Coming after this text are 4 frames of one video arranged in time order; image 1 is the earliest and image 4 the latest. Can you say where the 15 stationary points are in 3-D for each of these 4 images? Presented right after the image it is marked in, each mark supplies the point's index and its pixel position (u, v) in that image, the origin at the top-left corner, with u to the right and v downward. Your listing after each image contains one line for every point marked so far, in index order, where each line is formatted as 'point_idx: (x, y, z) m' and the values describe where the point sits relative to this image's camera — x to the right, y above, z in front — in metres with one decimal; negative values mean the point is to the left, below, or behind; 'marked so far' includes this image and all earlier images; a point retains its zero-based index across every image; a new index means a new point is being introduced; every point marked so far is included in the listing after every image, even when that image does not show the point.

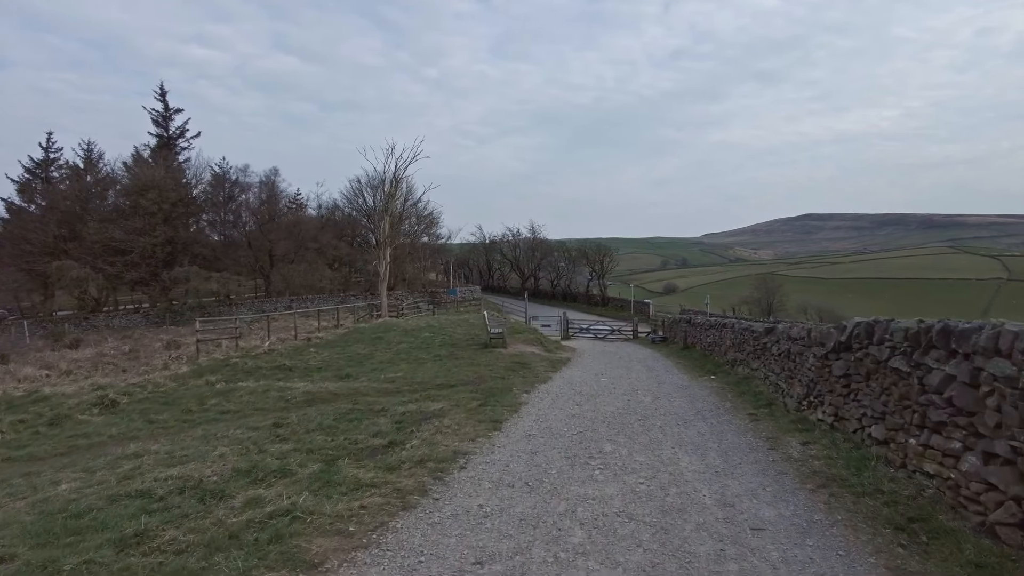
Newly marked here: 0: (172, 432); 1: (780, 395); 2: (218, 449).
0: (-4.4, -1.9, +8.4) m
1: (+3.7, -1.5, +8.8) m
2: (-3.2, -1.8, +7.1) m
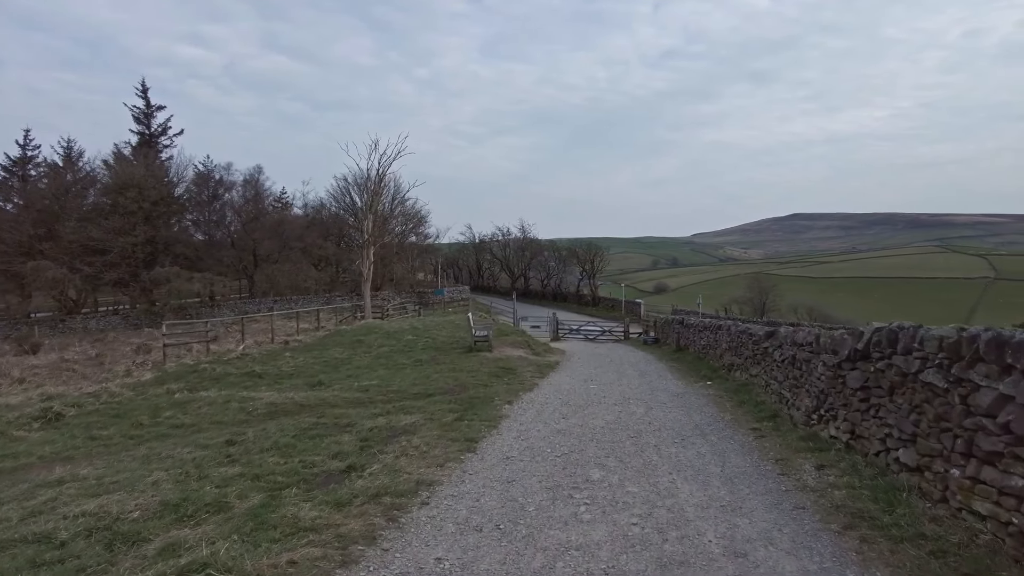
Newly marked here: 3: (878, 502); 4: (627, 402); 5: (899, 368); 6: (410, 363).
0: (-4.7, -1.9, +7.5) m
1: (+3.4, -1.5, +8.1) m
2: (-3.5, -1.8, +6.2) m
3: (+2.5, -1.5, +4.4) m
4: (+1.7, -1.6, +9.3) m
5: (+3.1, -0.6, +5.1) m
6: (-2.4, -1.7, +14.8) m
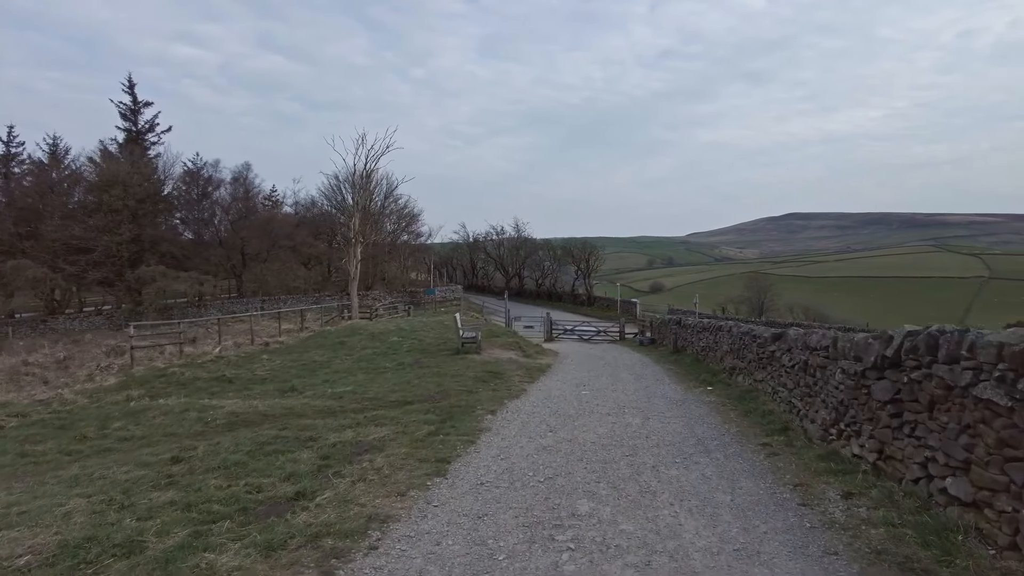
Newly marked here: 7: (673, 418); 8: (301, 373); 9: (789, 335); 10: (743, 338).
0: (-4.9, -1.9, +6.7) m
1: (+3.2, -1.5, +7.3) m
2: (-3.7, -1.8, +5.4) m
3: (+2.3, -1.4, +3.6) m
4: (+1.4, -1.6, +8.5) m
5: (+2.9, -0.6, +4.3) m
6: (-2.6, -1.7, +14.0) m
7: (+2.0, -1.6, +8.1) m
8: (-4.5, -1.8, +13.9) m
9: (+3.7, -0.6, +8.6) m
10: (+4.1, -0.9, +11.5) m
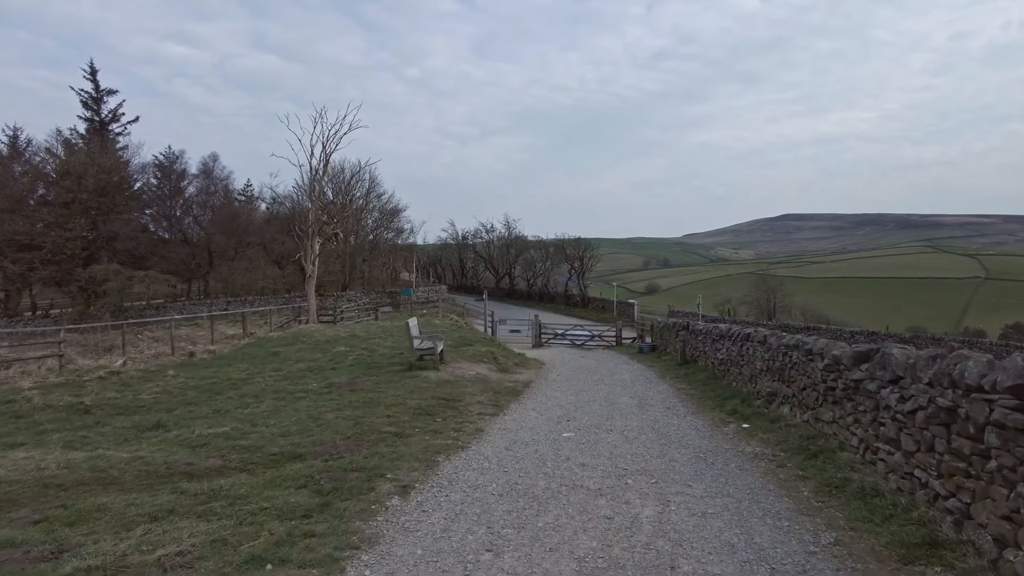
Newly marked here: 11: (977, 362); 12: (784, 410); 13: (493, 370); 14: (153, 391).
0: (-5.4, -1.8, +3.3) m
1: (+2.6, -1.4, +3.9) m
2: (-4.2, -1.7, +2.0) m
3: (+1.8, -1.4, +0.3) m
4: (+0.9, -1.5, +5.1) m
5: (+2.3, -0.5, +1.0) m
6: (-3.2, -1.7, +10.6) m
7: (+1.5, -1.6, +4.8) m
8: (-5.1, -1.8, +10.5) m
9: (+3.1, -0.6, +5.3) m
10: (+3.5, -0.8, +8.1) m
11: (+2.9, -0.5, +4.0) m
12: (+3.4, -1.5, +8.2) m
13: (-0.5, -1.7, +13.7) m
14: (-6.4, -1.8, +11.5) m
